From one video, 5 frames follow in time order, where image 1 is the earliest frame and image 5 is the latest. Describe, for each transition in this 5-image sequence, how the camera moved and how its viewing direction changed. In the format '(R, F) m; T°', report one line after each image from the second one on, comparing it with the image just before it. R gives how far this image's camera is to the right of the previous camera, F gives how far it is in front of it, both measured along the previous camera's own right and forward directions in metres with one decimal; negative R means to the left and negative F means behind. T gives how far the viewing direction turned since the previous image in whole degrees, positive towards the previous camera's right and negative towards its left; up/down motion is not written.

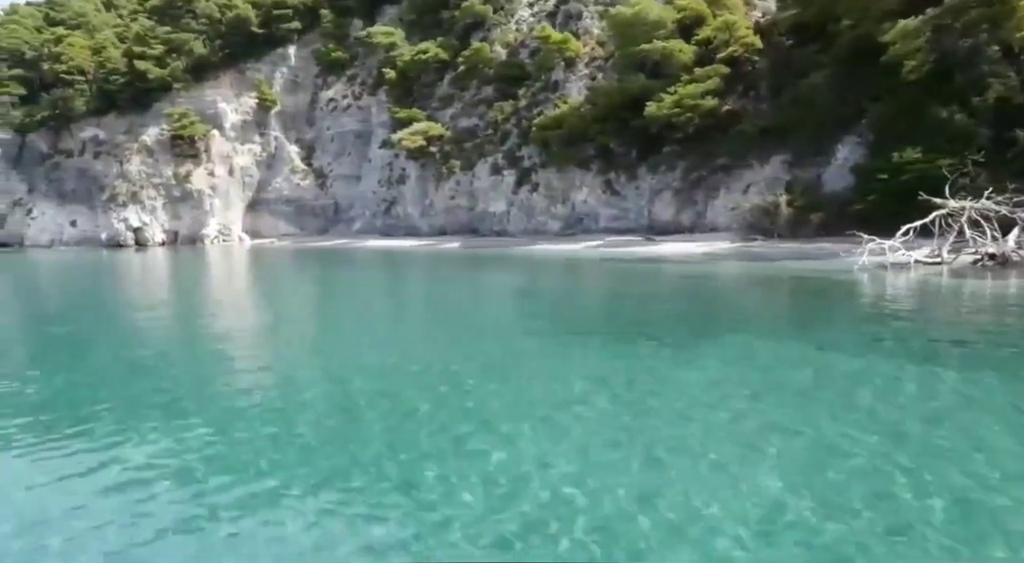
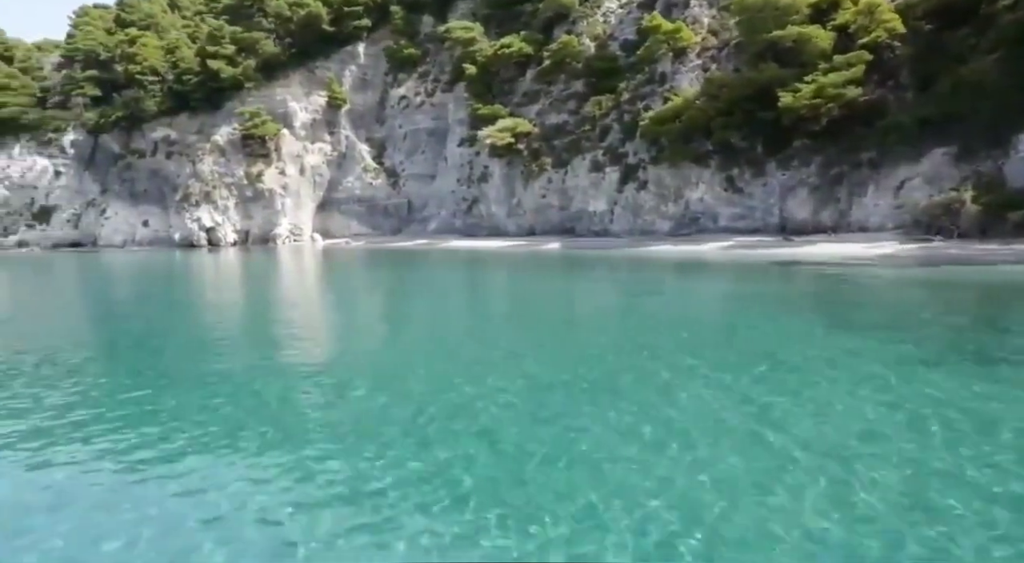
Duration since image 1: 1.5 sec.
(-2.6, +1.3) m; -3°
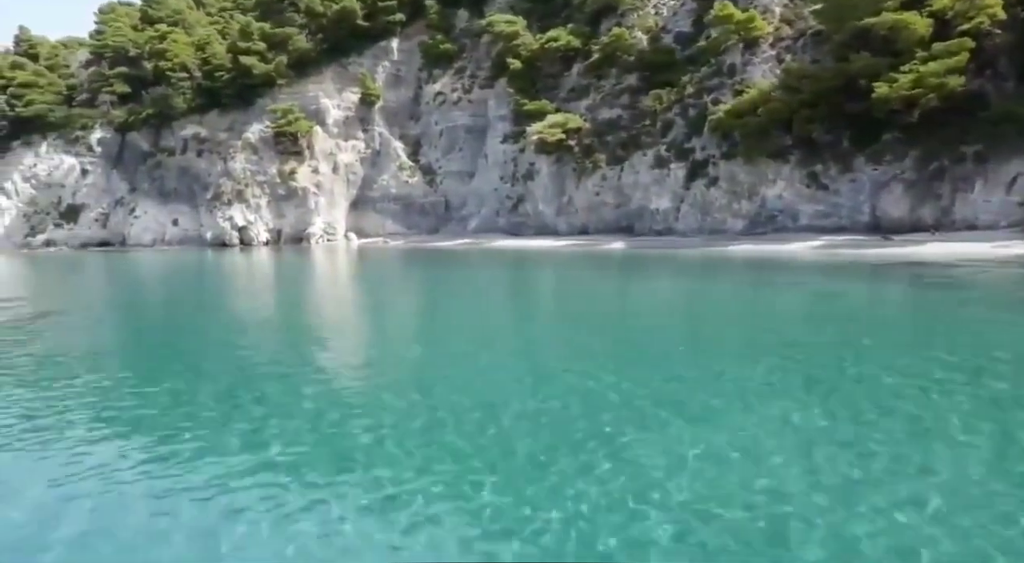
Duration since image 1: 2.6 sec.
(-2.1, +1.1) m; -1°
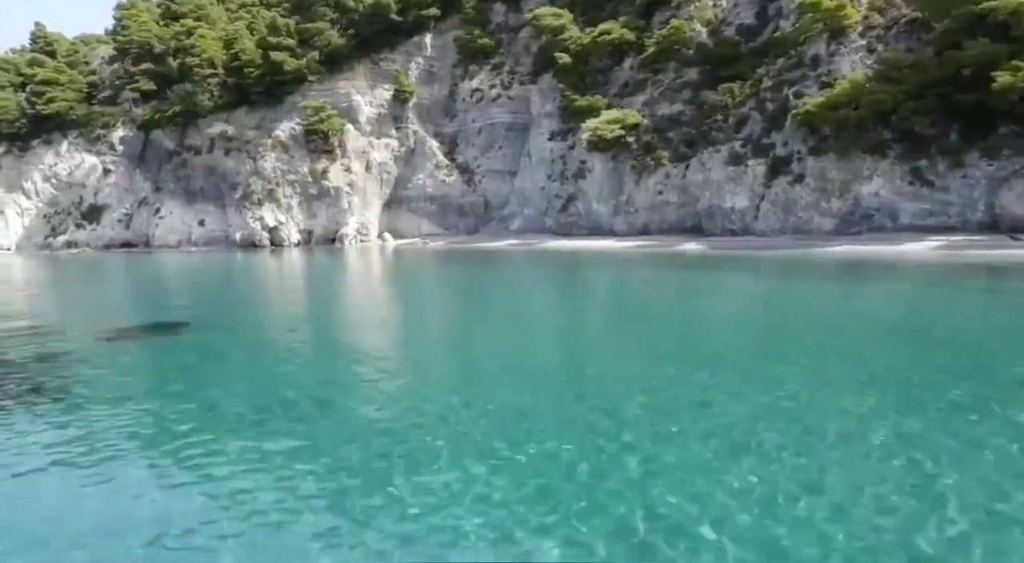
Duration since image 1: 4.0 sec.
(-2.5, +1.4) m; 0°
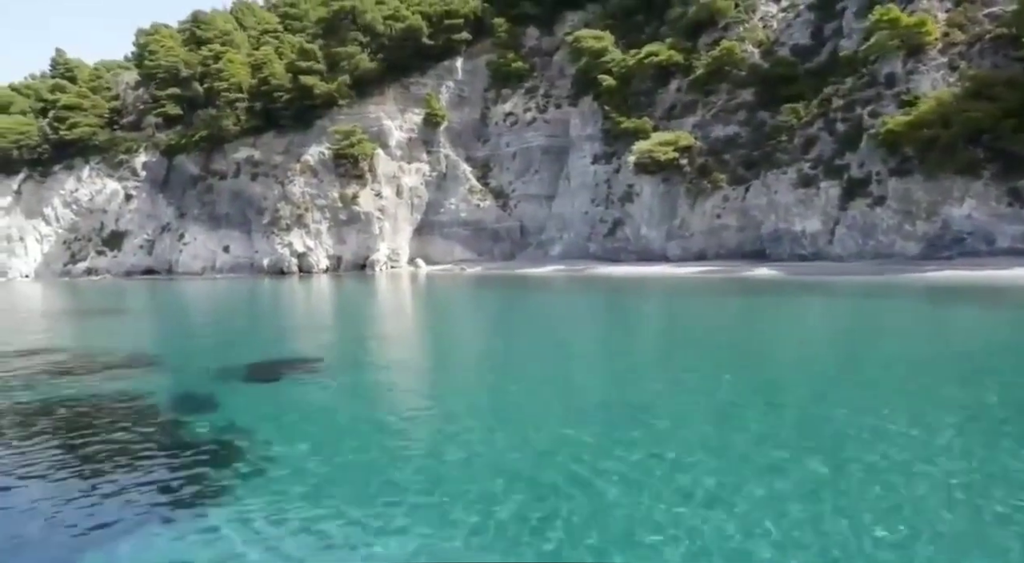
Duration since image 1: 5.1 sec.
(-2.2, +1.2) m; 0°
